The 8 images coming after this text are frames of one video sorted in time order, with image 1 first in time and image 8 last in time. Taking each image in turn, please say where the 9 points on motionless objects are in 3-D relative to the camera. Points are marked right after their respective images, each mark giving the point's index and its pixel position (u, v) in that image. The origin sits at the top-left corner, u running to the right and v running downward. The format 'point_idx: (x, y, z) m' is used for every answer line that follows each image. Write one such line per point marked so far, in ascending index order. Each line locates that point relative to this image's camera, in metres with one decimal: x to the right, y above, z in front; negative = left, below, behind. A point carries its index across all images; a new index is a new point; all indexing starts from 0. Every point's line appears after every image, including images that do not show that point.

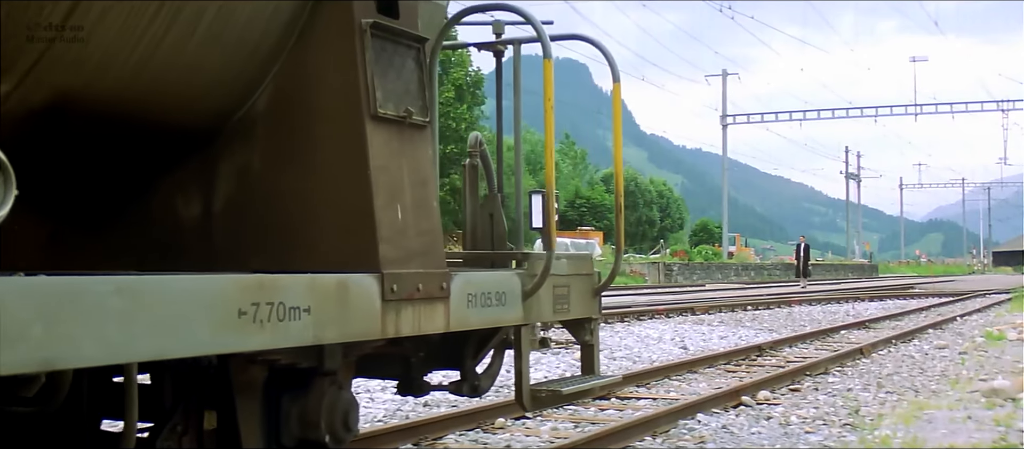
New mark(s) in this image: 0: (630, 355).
0: (+1.4, -1.6, +12.0) m
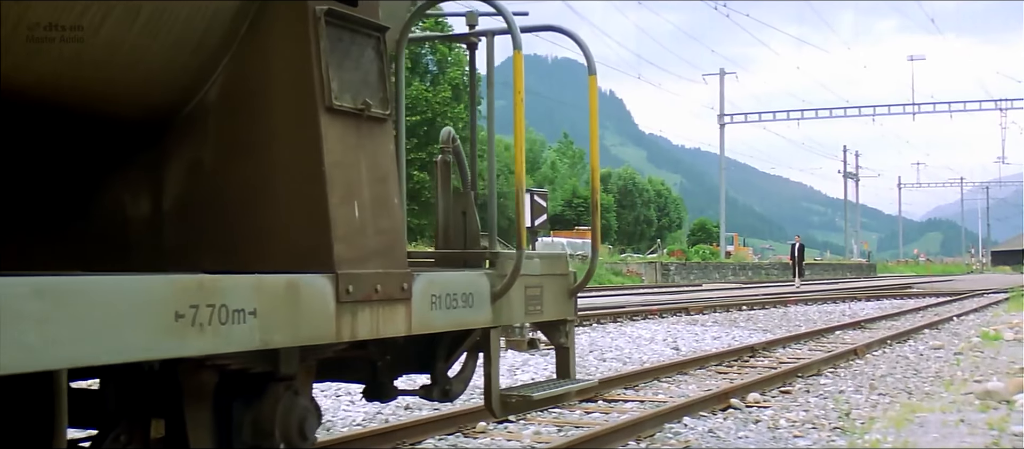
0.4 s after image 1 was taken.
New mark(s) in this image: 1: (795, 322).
0: (+1.3, -1.6, +11.8) m
1: (+5.3, -1.8, +18.2) m
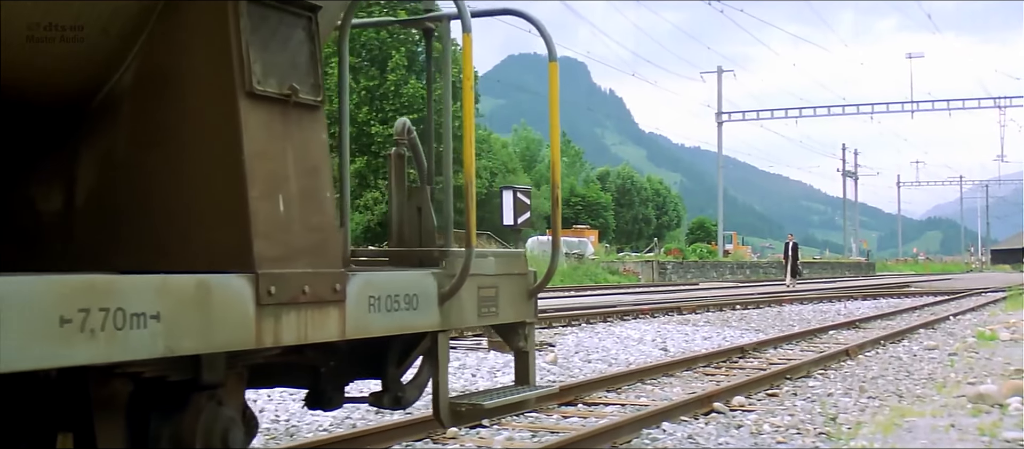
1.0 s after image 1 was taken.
0: (+1.1, -1.6, +11.6) m
1: (+5.1, -1.8, +17.9) m
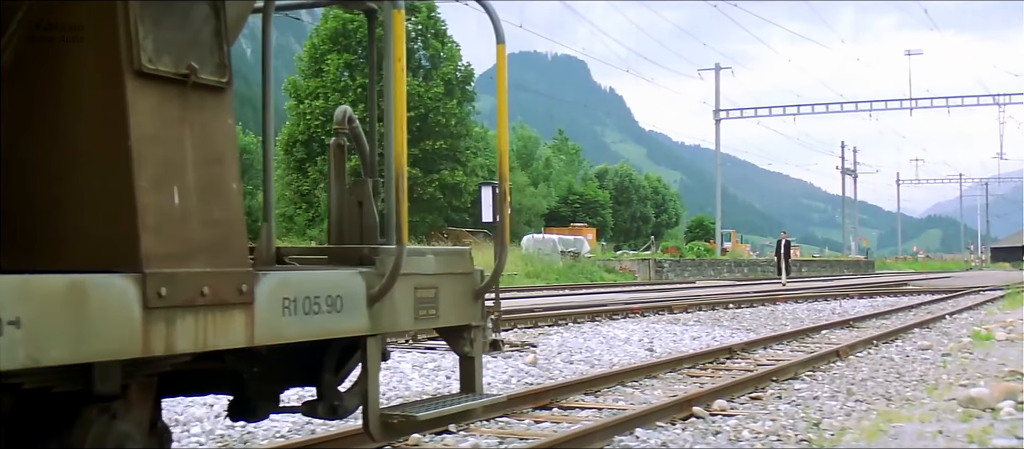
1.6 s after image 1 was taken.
0: (+0.9, -1.5, +11.2) m
1: (+4.9, -1.8, +17.6) m
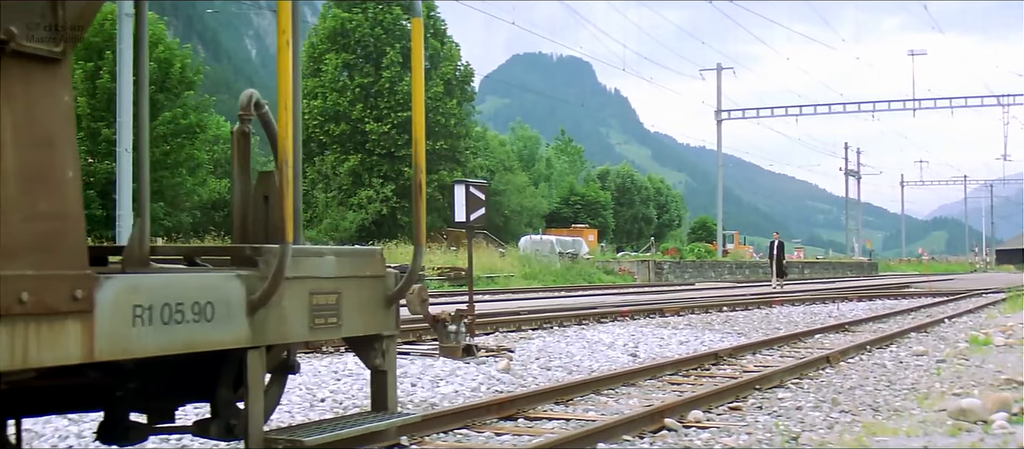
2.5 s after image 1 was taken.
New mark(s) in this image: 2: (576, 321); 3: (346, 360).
0: (+0.6, -1.5, +10.8) m
1: (+4.6, -1.8, +17.1) m
2: (+1.0, -1.5, +14.9) m
3: (-1.6, -1.3, +9.6) m
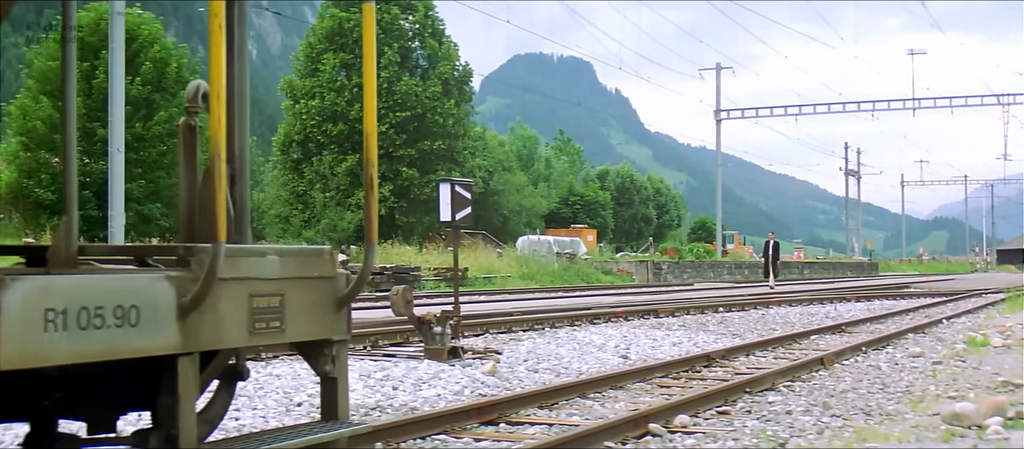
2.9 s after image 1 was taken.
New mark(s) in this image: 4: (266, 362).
0: (+0.5, -1.5, +10.6) m
1: (+4.5, -1.8, +16.9) m
2: (+0.8, -1.5, +14.7) m
3: (-1.8, -1.3, +9.4) m
4: (-2.3, -1.3, +9.1) m
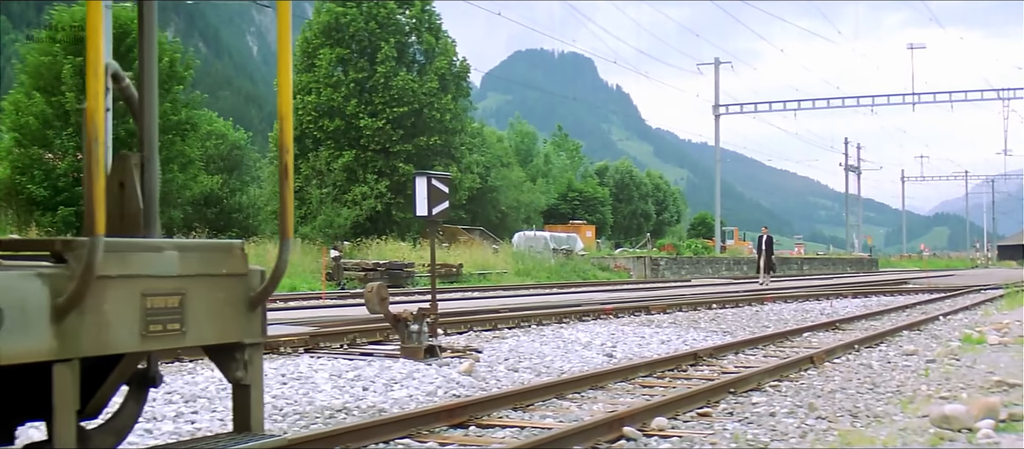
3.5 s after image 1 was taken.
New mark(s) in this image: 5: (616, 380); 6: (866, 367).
0: (+0.3, -1.5, +10.3) m
1: (+4.3, -1.7, +16.6) m
2: (+0.6, -1.4, +14.4) m
3: (-2.0, -1.3, +9.1) m
4: (-2.5, -1.3, +8.8) m
5: (+1.0, -1.5, +9.2) m
6: (+3.8, -1.5, +10.3) m
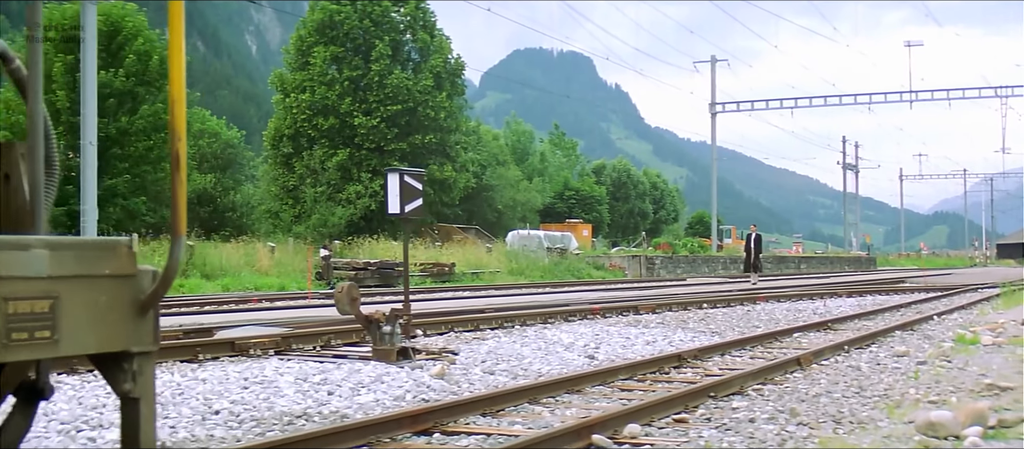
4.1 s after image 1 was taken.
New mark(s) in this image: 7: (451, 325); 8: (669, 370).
0: (0.0, -1.5, +9.9) m
1: (+4.0, -1.6, +16.3) m
2: (+0.4, -1.4, +14.1) m
3: (-2.2, -1.3, +8.7) m
4: (-2.7, -1.2, +8.4) m
5: (+0.8, -1.5, +8.9) m
6: (+3.5, -1.5, +10.0) m
7: (-0.8, -1.3, +12.4) m
8: (+1.6, -1.5, +10.1) m
